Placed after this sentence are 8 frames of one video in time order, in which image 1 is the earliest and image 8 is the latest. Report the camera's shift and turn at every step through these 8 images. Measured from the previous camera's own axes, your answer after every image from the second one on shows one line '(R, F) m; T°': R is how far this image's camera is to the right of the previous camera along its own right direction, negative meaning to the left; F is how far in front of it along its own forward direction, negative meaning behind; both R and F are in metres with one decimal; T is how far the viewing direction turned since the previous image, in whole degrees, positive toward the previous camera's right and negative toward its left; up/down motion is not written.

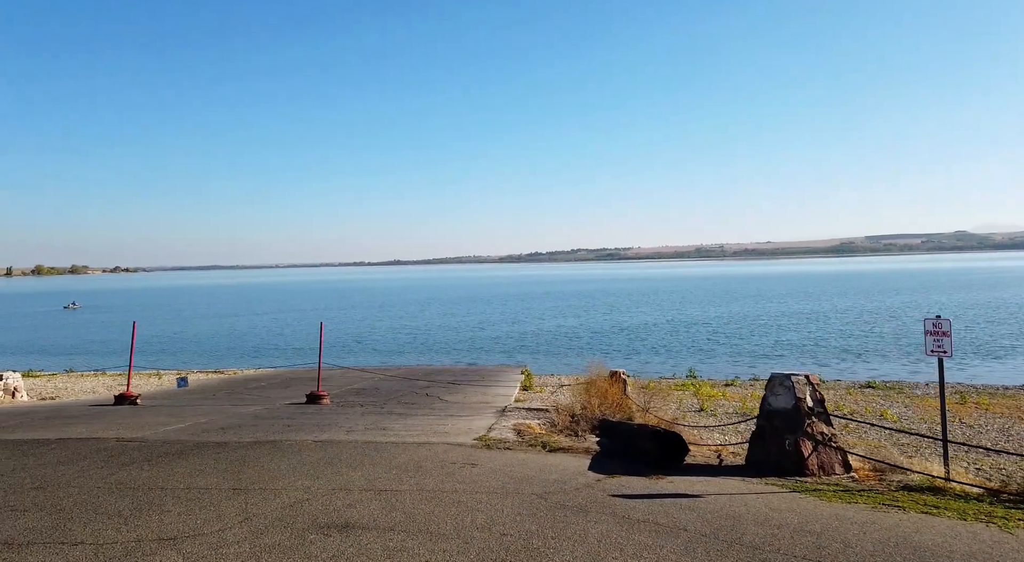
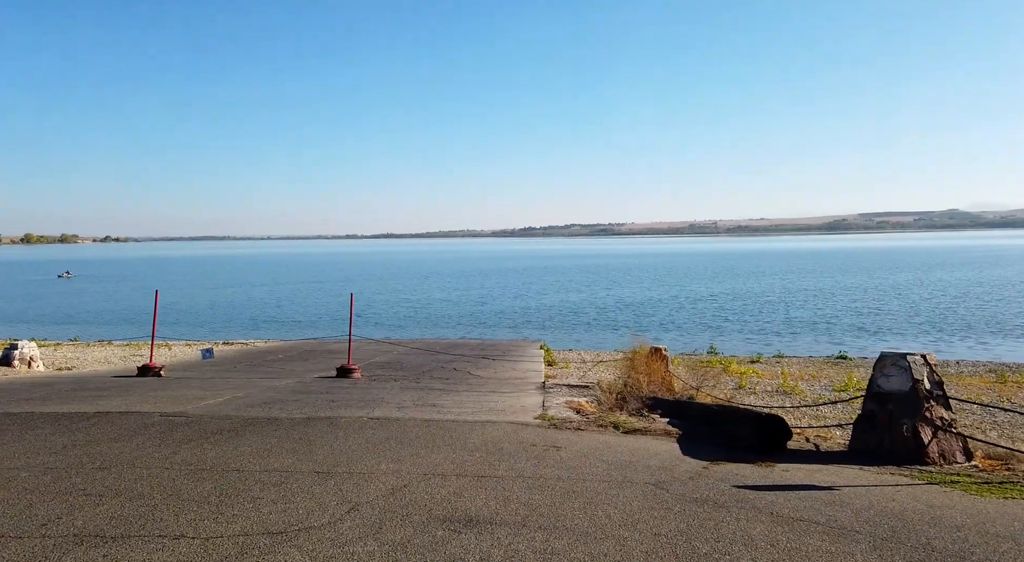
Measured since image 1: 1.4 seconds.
(-0.7, +0.4) m; 0°
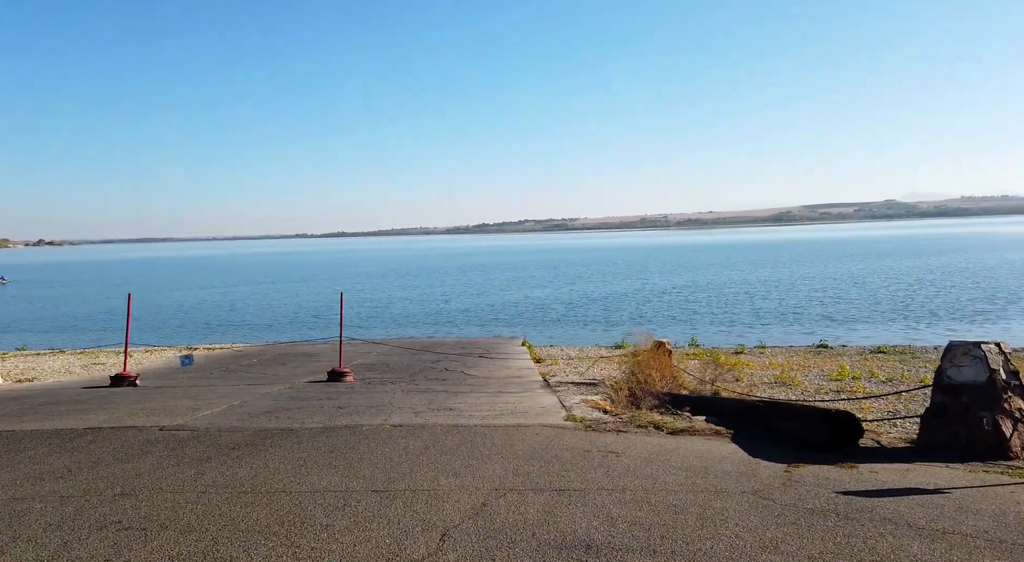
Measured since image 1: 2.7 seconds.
(-0.7, +0.4) m; +3°
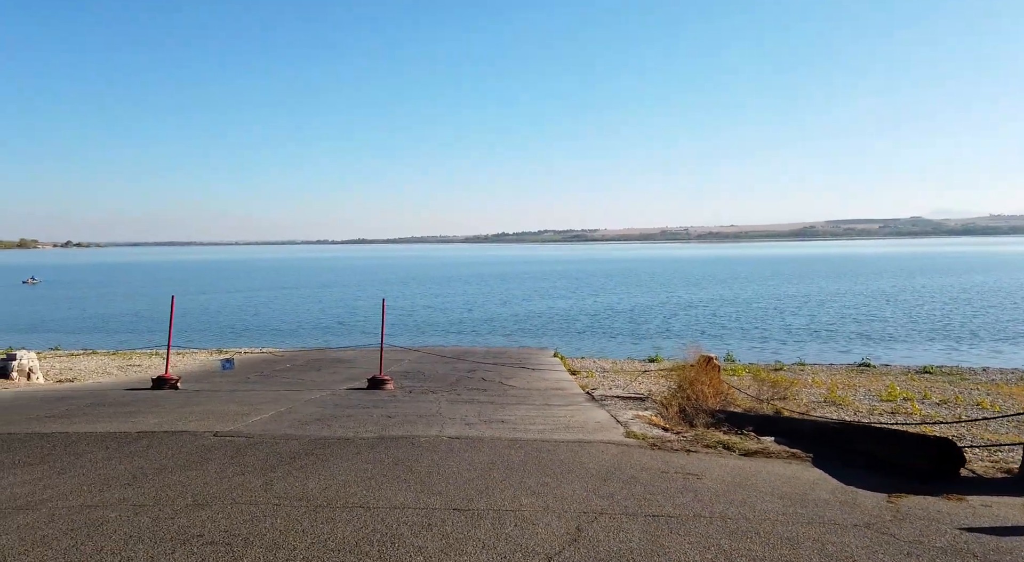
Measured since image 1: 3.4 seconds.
(-0.4, +0.2) m; -2°
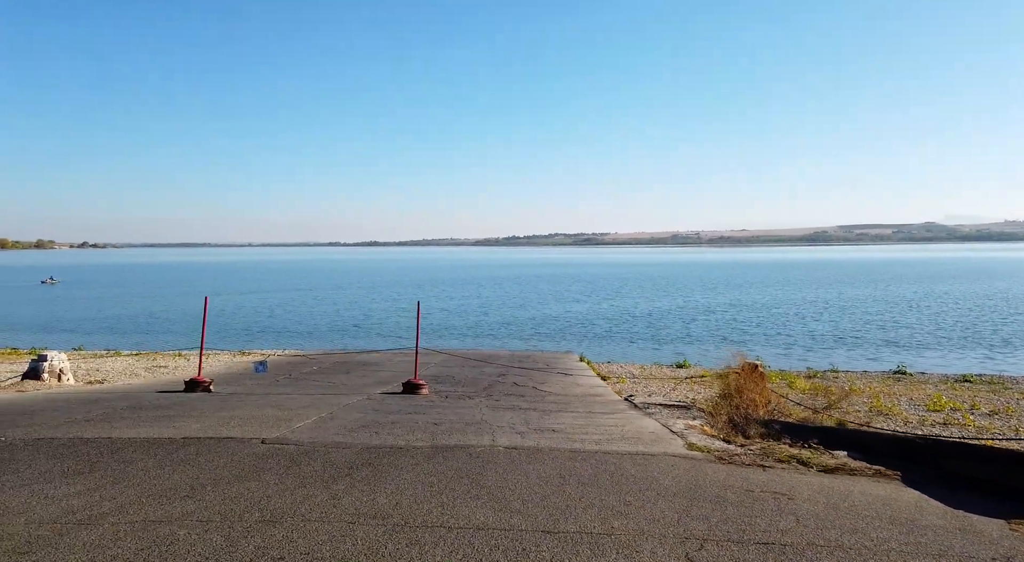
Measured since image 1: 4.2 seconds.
(-0.5, +0.3) m; -1°
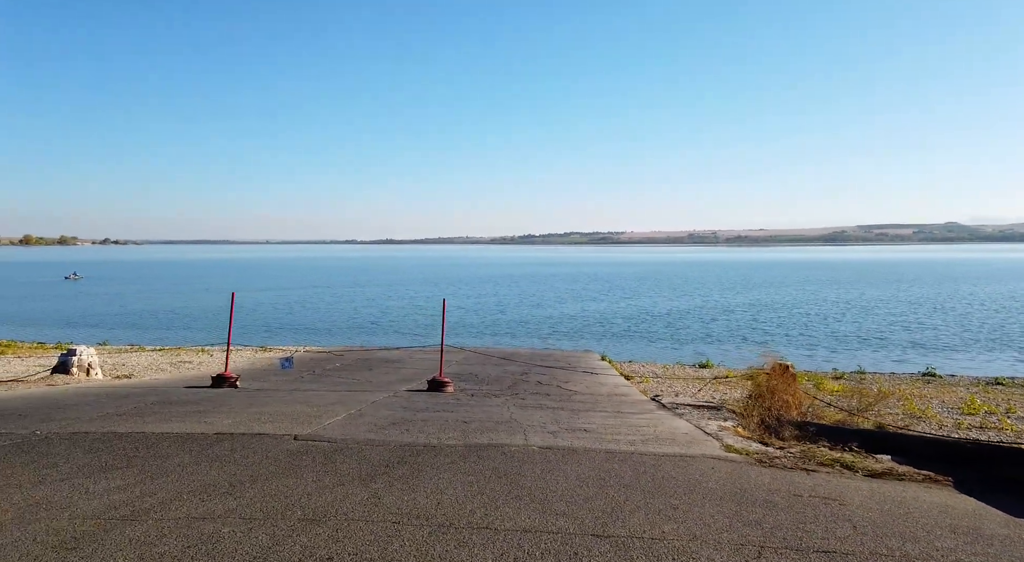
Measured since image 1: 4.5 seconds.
(-0.2, +0.1) m; -1°
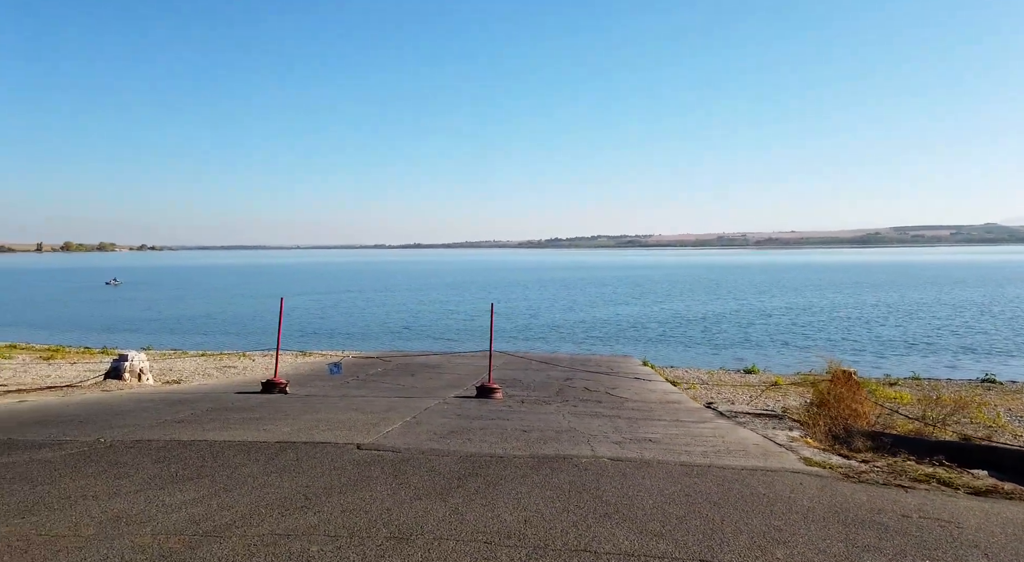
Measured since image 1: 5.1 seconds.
(-0.4, +0.2) m; -3°
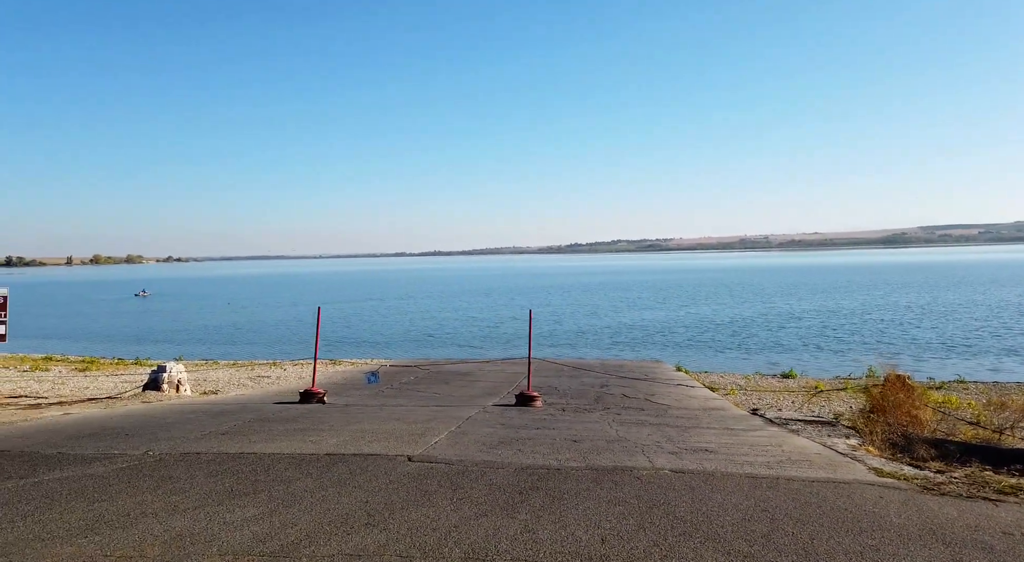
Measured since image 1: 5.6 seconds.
(-0.3, +0.2) m; -2°
